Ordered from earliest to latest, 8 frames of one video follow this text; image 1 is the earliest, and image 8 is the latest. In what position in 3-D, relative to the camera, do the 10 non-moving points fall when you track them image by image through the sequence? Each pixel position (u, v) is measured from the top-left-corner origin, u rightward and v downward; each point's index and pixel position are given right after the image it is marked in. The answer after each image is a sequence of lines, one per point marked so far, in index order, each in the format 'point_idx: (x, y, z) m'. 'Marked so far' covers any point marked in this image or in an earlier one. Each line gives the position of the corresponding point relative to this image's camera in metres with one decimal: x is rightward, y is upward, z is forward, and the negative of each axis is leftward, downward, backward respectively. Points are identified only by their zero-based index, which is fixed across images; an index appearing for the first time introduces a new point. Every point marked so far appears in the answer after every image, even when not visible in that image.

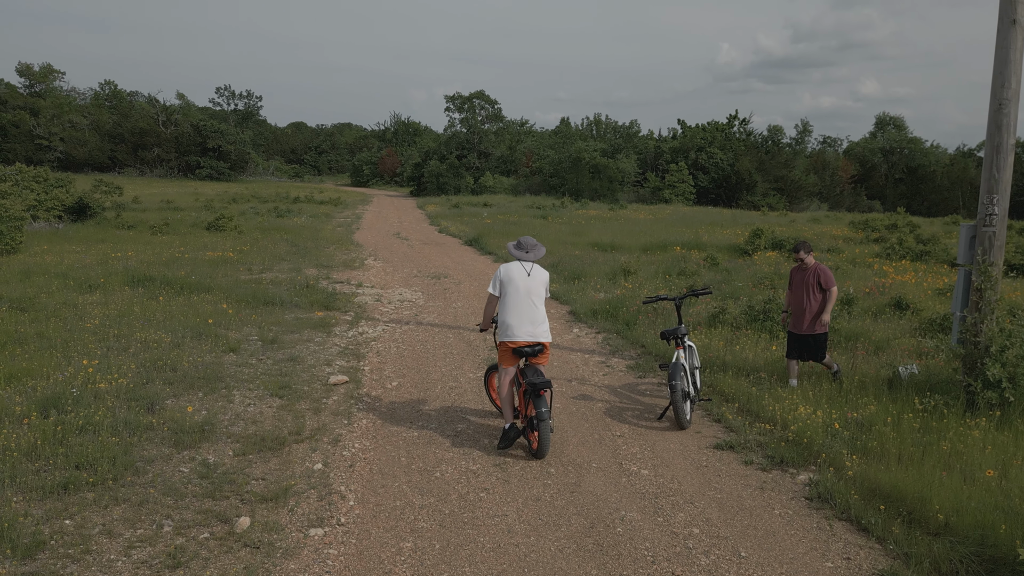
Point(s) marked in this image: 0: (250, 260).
0: (-5.0, +0.5, +15.0) m
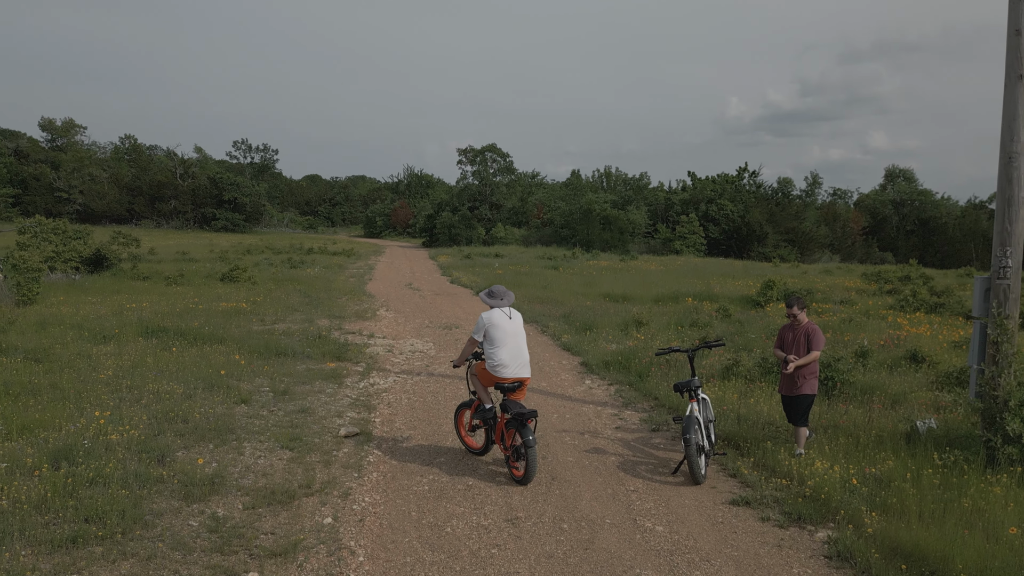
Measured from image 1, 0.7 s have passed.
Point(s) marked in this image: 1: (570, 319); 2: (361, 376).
0: (-4.8, -0.4, +15.1) m
1: (+1.0, -0.5, +13.6) m
2: (-1.9, -1.1, +9.6) m
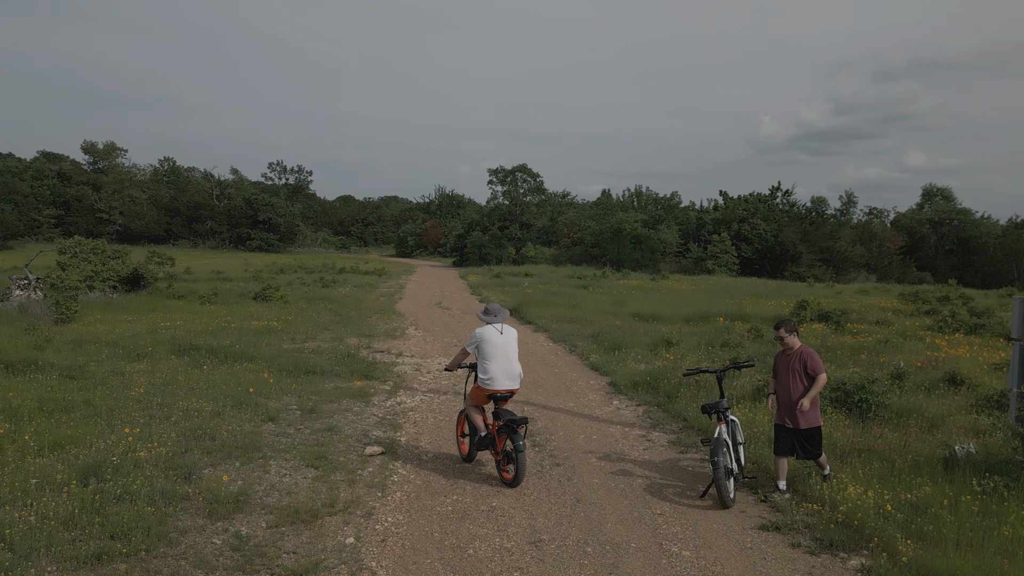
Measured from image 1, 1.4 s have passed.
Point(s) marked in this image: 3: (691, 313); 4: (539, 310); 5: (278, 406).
0: (-4.3, -0.8, +15.2) m
1: (+1.5, -0.9, +13.5) m
2: (-1.5, -1.3, +9.6) m
3: (+4.1, -0.6, +17.9) m
4: (+0.6, -0.5, +18.4) m
5: (-2.5, -1.3, +8.4) m
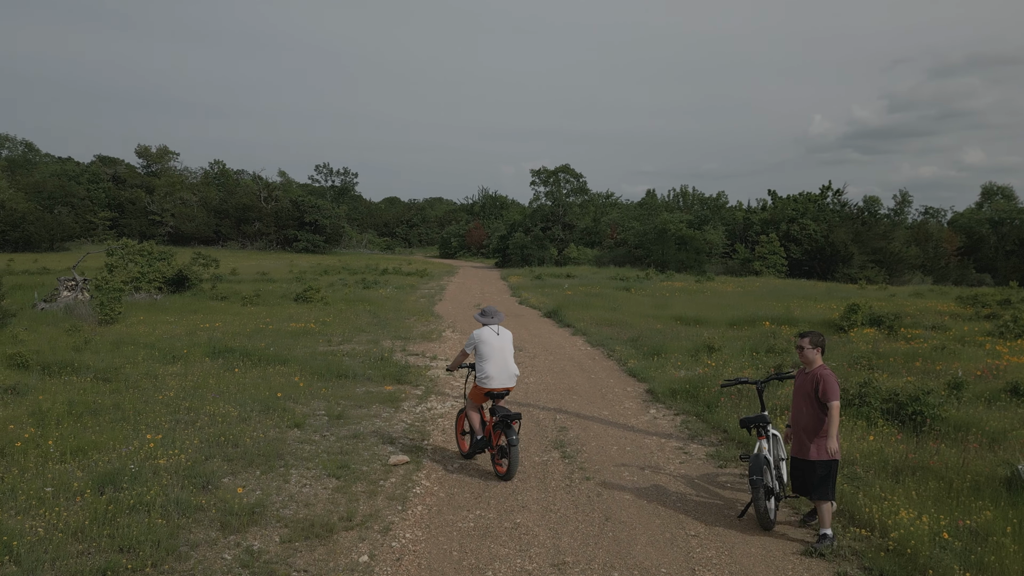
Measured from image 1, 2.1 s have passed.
0: (-3.5, -0.8, +15.2) m
1: (+2.1, -0.9, +13.1) m
2: (-1.1, -1.4, +9.4) m
3: (+4.9, -0.6, +17.3) m
4: (+1.5, -0.6, +18.1) m
5: (-2.2, -1.3, +8.3) m
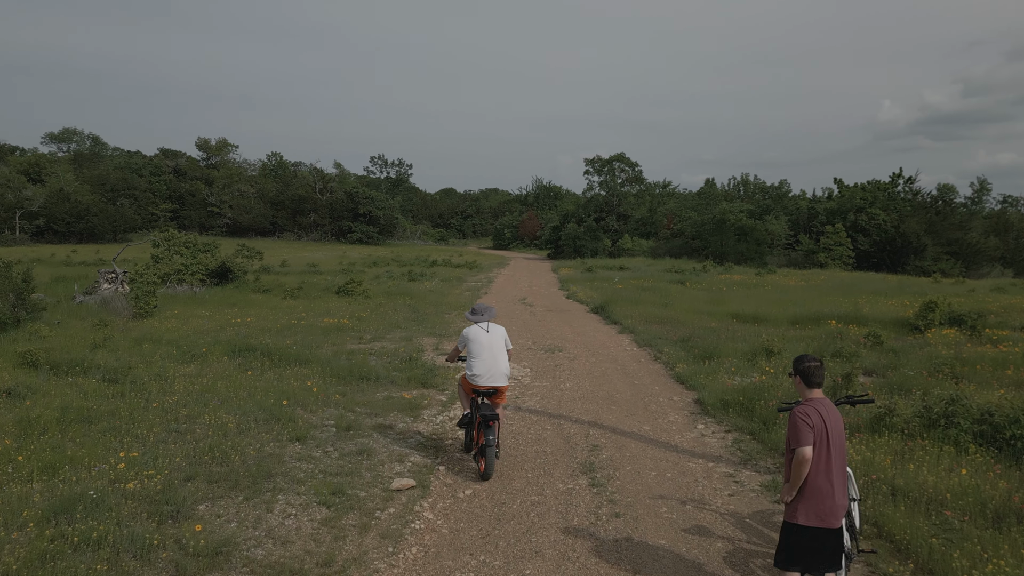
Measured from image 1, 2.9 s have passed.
0: (-2.7, -0.7, +14.5) m
1: (+2.7, -0.9, +12.1) m
2: (-0.8, -1.3, +8.6) m
3: (+5.9, -0.5, +16.1) m
4: (+2.5, -0.4, +17.1) m
5: (-1.9, -1.3, +7.5) m
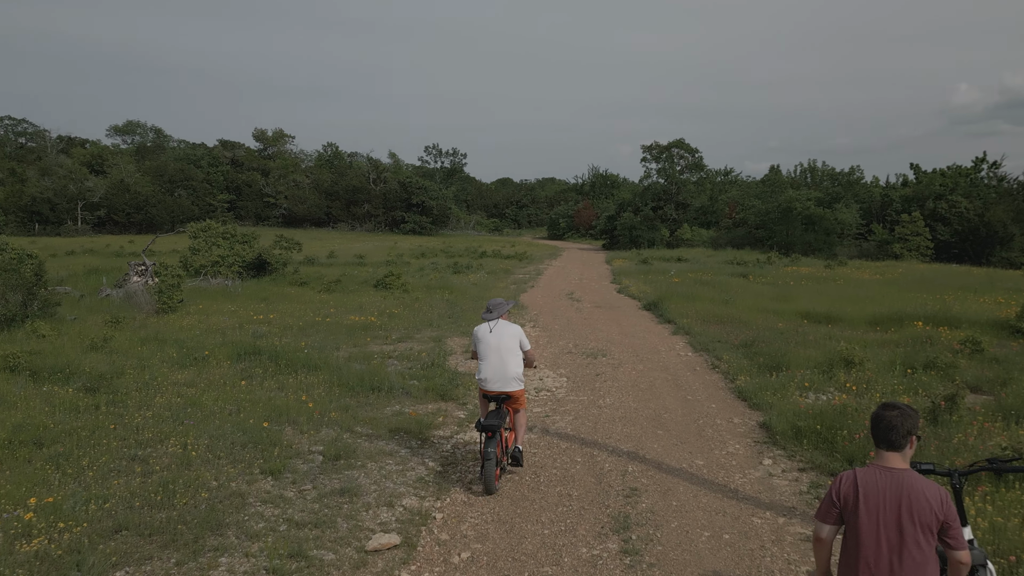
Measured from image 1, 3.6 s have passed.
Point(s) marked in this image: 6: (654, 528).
0: (-2.0, -0.6, +13.4) m
1: (+3.2, -0.8, +10.6) m
2: (-0.5, -1.3, +7.4) m
3: (+6.7, -0.5, +14.3) m
4: (+3.4, -0.3, +15.5) m
5: (-1.7, -1.3, +6.4) m
6: (+0.9, -1.5, +4.8) m
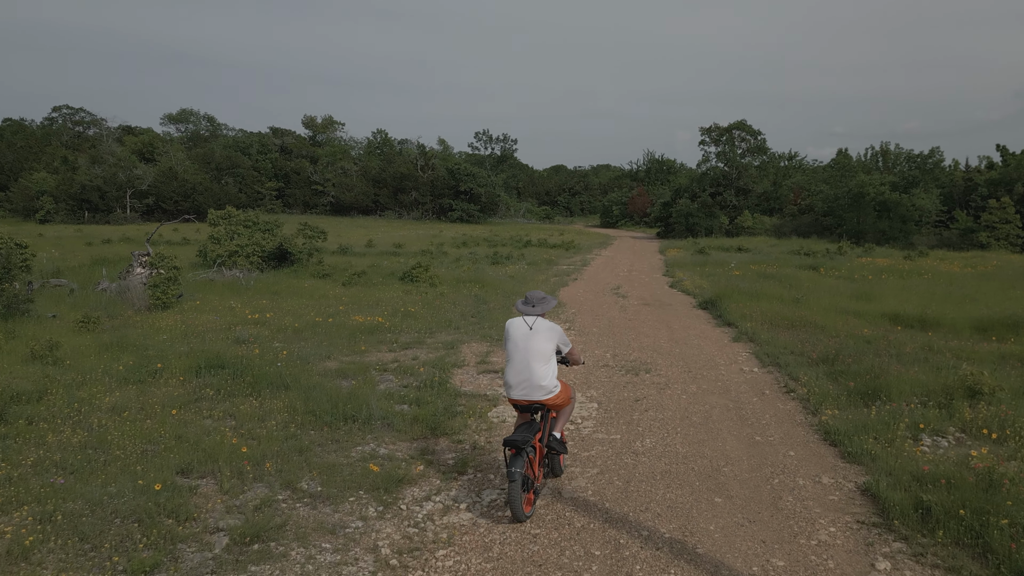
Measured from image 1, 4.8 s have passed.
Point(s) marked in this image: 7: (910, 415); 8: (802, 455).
0: (-1.6, -0.6, +11.6) m
1: (+3.5, -0.8, +8.4) m
2: (-0.5, -1.4, +5.5) m
3: (+7.1, -0.4, +11.9) m
4: (+4.0, -0.3, +13.3) m
5: (-1.8, -1.3, +4.6) m
6: (+0.7, -1.5, +2.8) m
7: (+3.2, -1.0, +6.3) m
8: (+2.2, -1.2, +5.8) m
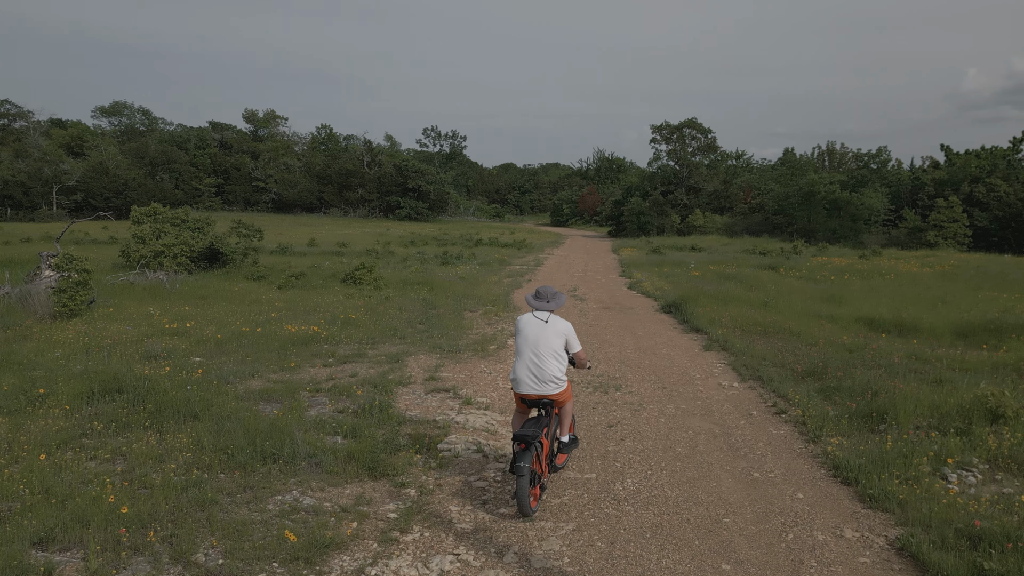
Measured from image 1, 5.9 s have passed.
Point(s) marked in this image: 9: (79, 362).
0: (-2.2, -0.7, +10.4) m
1: (+3.0, -0.9, +7.5) m
2: (-0.7, -1.4, +4.4) m
3: (+6.5, -0.5, +11.3) m
4: (+3.2, -0.3, +12.5) m
5: (-1.9, -1.4, +3.4) m
6: (+0.6, -1.6, +1.8) m
7: (+2.9, -1.1, +5.5) m
8: (+1.9, -1.3, +4.9) m
9: (-4.5, -0.7, +8.3) m
